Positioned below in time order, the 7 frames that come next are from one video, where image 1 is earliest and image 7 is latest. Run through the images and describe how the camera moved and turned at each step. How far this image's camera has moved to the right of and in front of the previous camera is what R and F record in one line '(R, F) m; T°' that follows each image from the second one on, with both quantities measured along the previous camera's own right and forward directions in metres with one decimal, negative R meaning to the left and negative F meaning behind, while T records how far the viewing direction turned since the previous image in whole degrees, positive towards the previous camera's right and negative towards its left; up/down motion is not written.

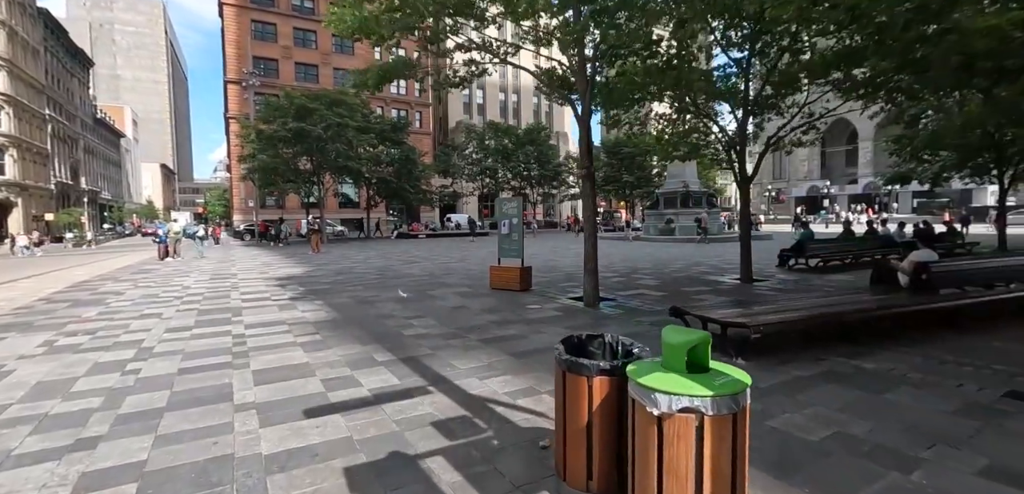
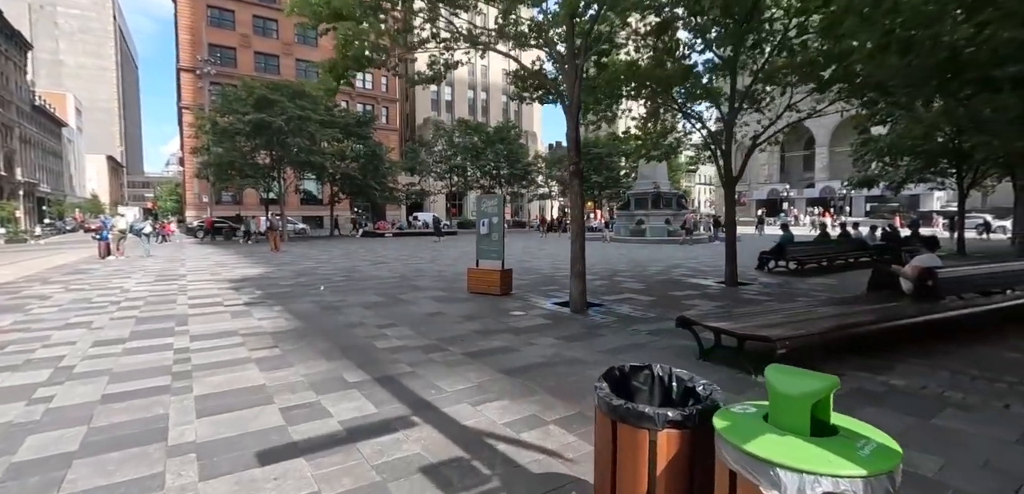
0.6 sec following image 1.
(-0.3, +0.6) m; +4°
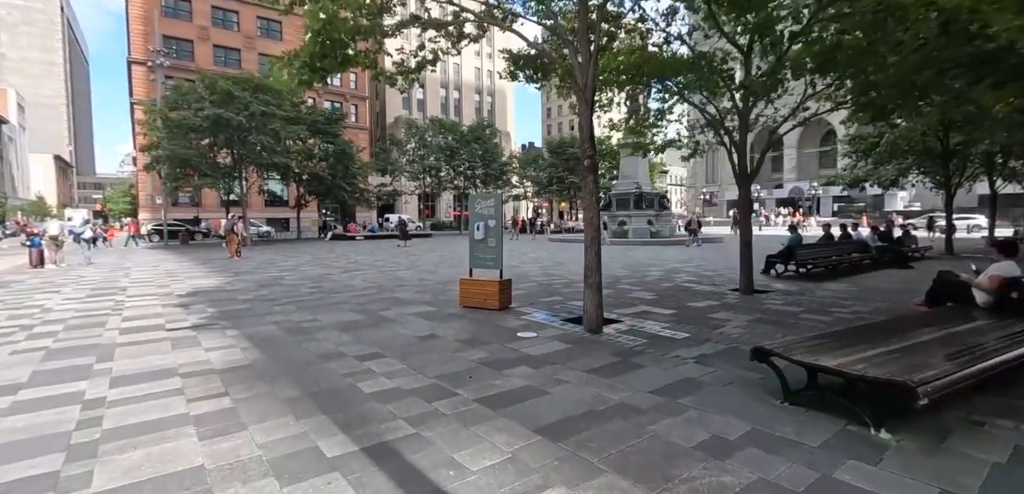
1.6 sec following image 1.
(-0.5, +1.2) m; +3°
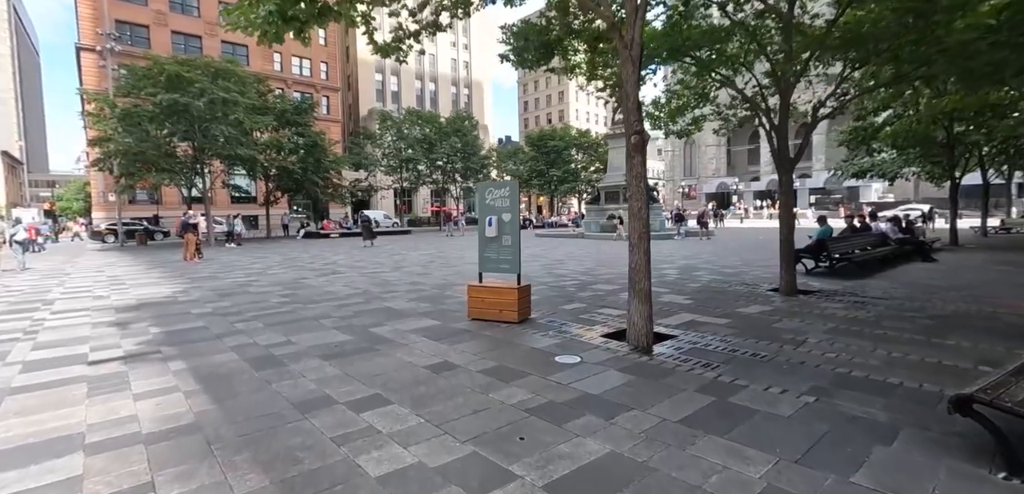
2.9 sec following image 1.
(-0.6, +1.4) m; +3°
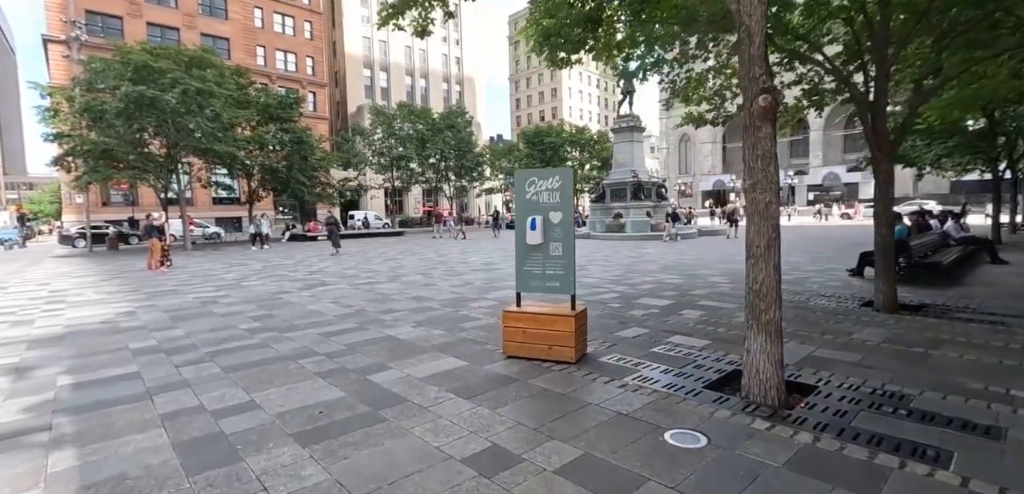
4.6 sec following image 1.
(-0.6, +1.8) m; +1°
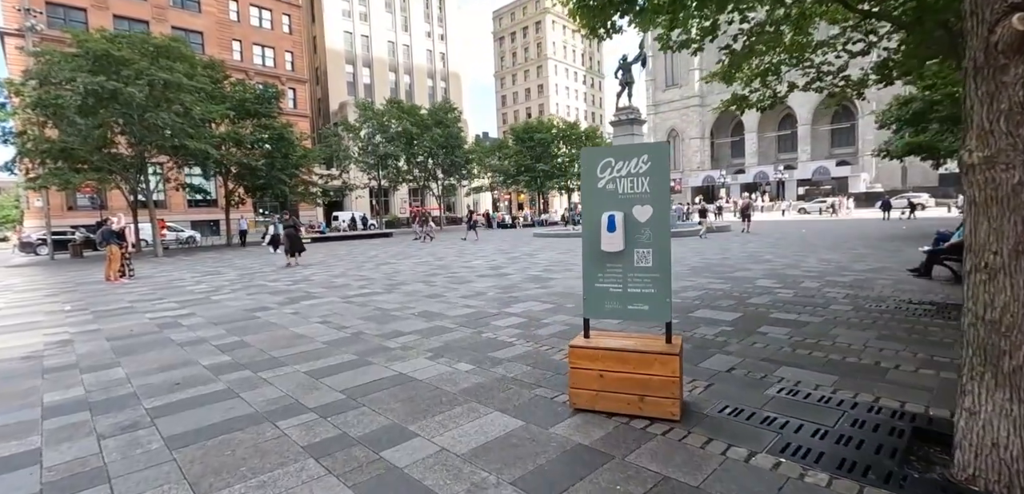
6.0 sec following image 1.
(-0.6, +1.4) m; +2°
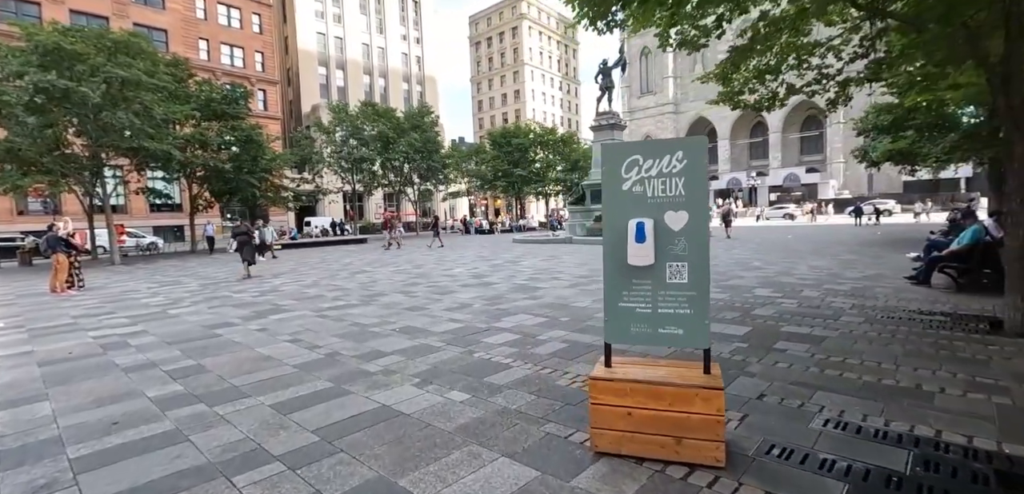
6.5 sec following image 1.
(-0.2, +0.6) m; +3°
